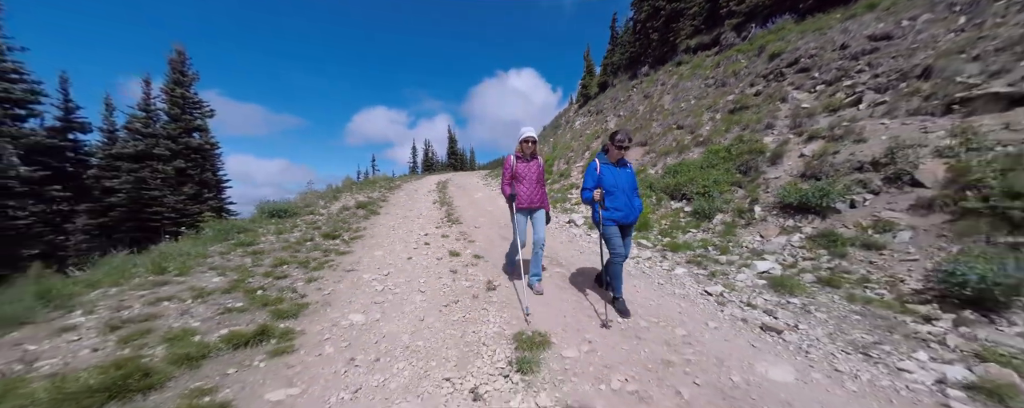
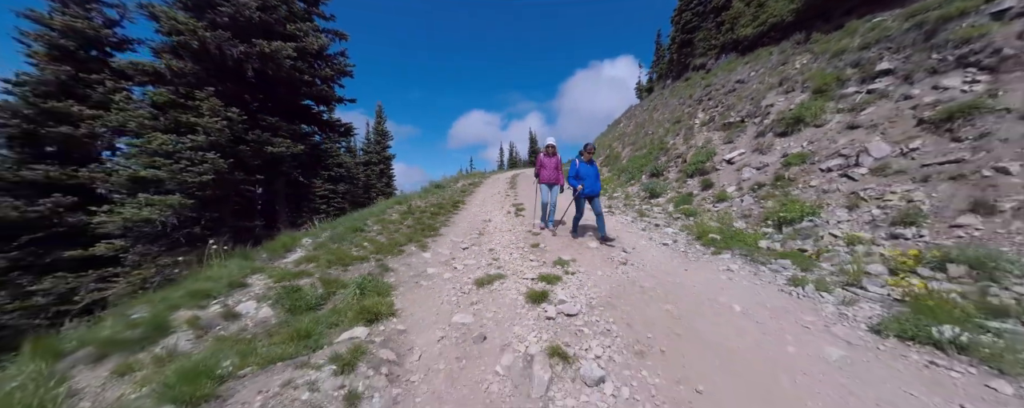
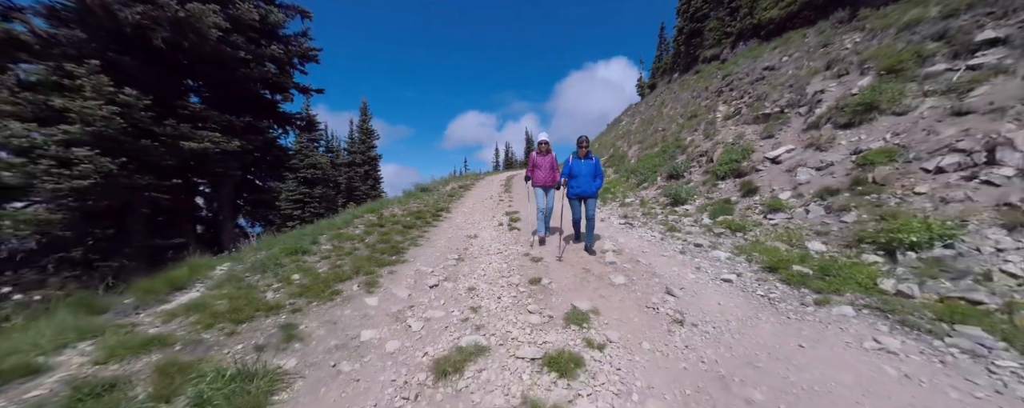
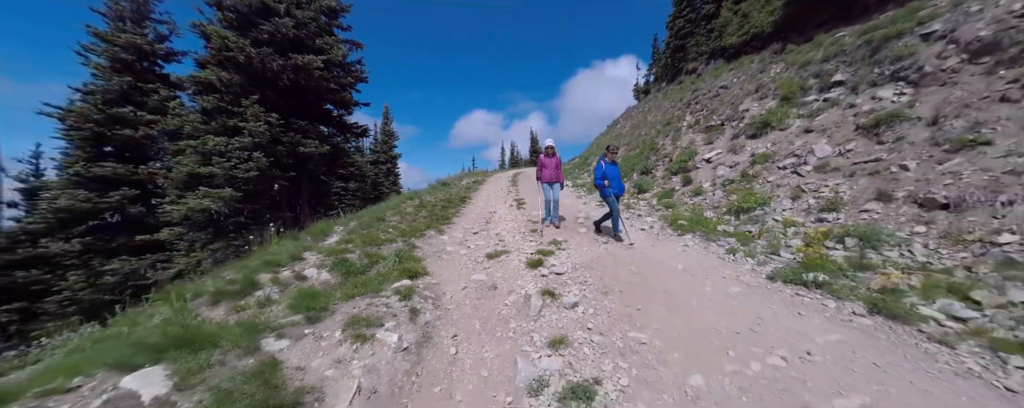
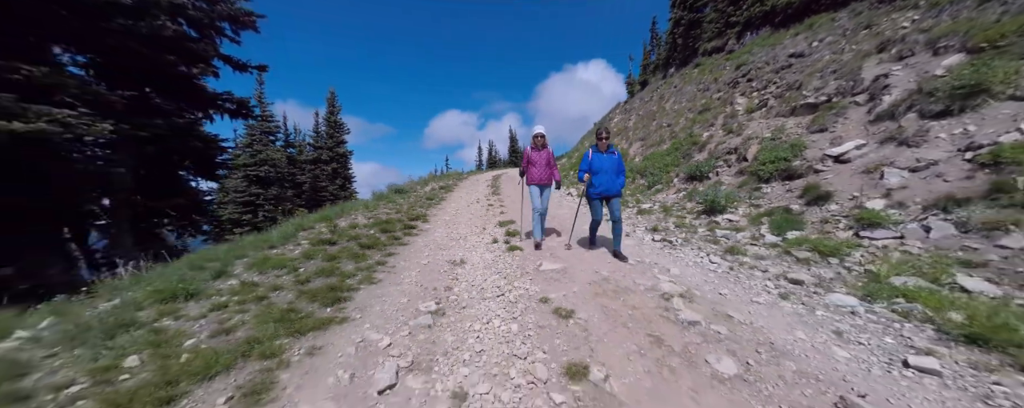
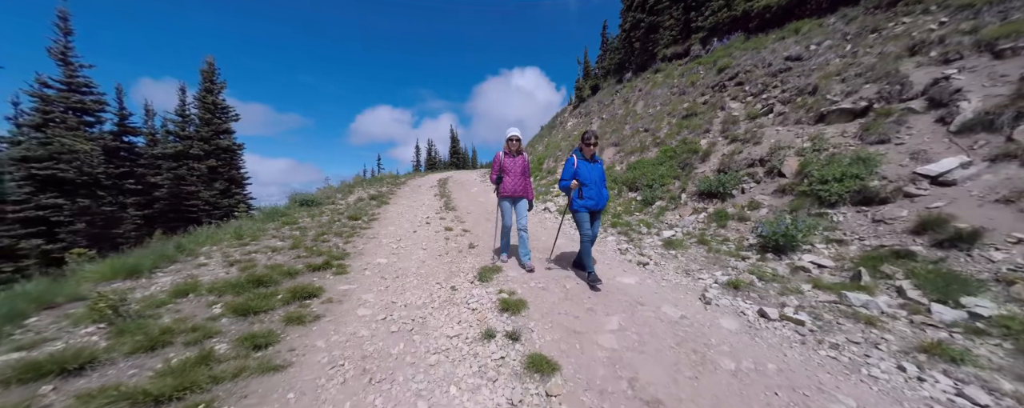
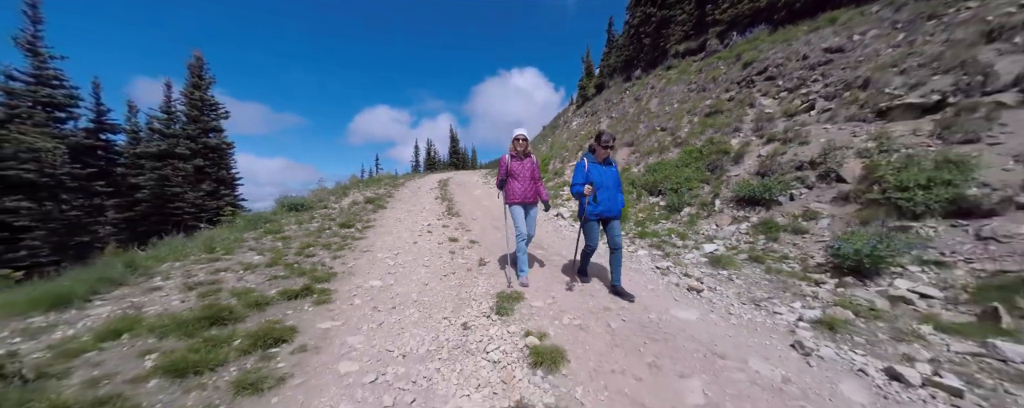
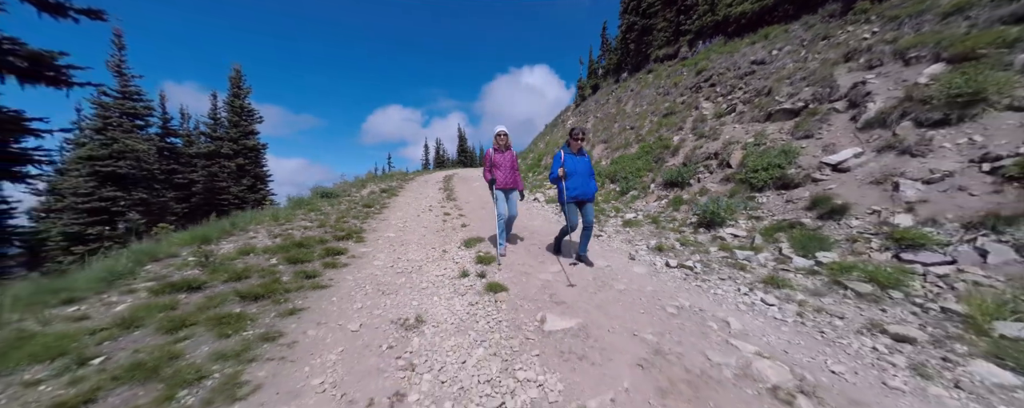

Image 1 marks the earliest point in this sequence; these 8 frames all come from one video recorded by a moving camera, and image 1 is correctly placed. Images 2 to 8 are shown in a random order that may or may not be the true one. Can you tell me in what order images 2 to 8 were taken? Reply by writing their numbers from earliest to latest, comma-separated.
7, 6, 8, 5, 3, 2, 4
